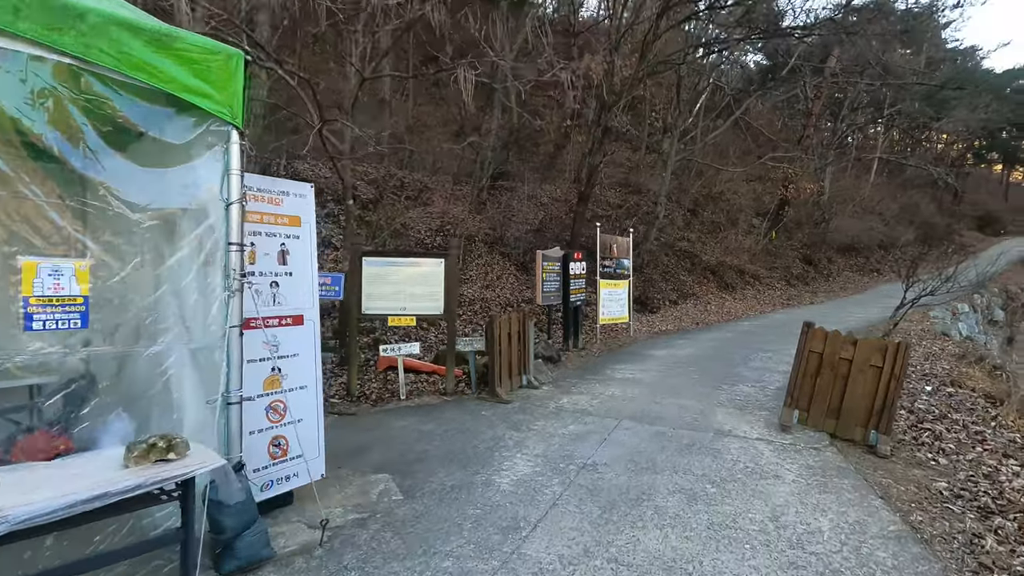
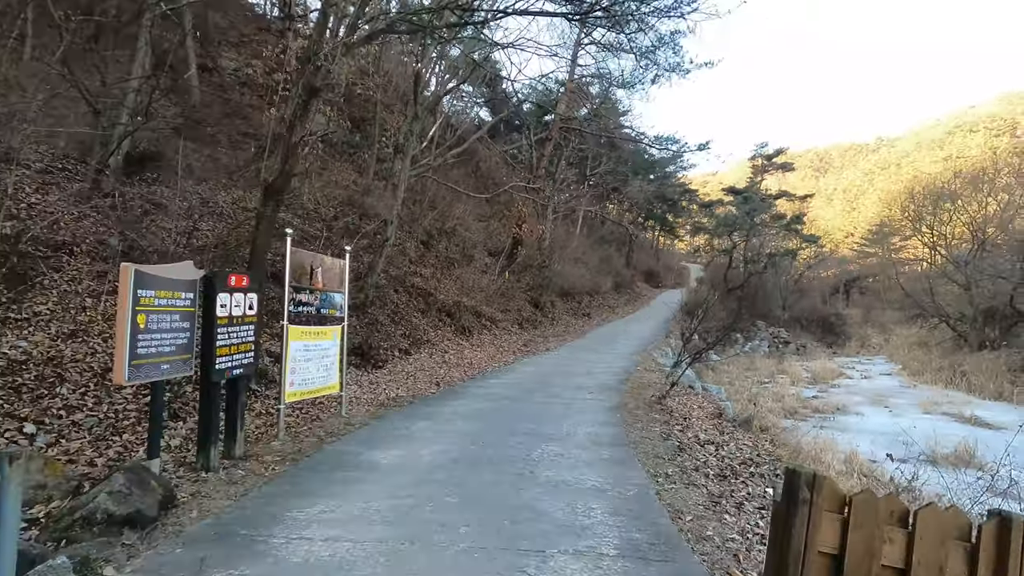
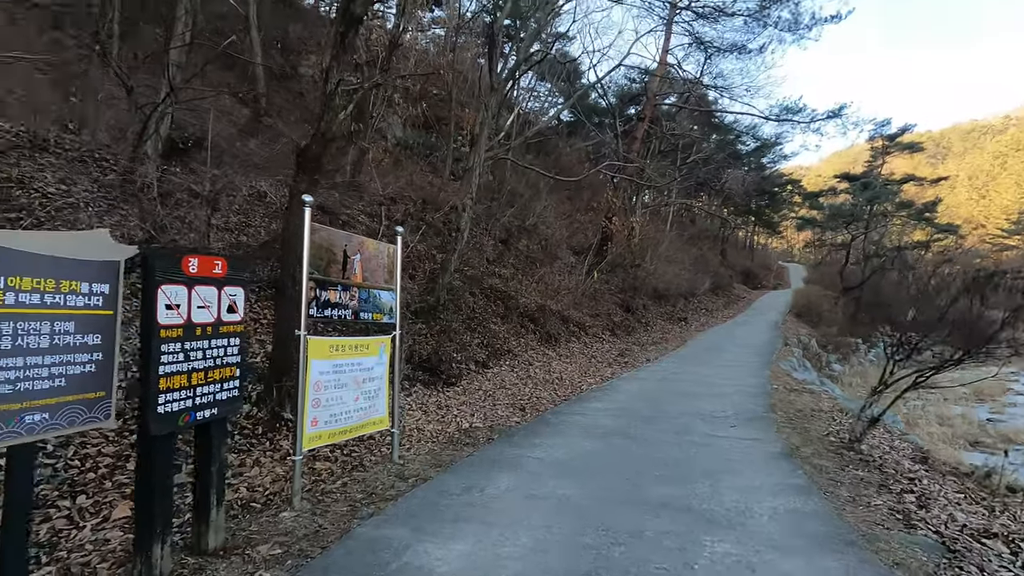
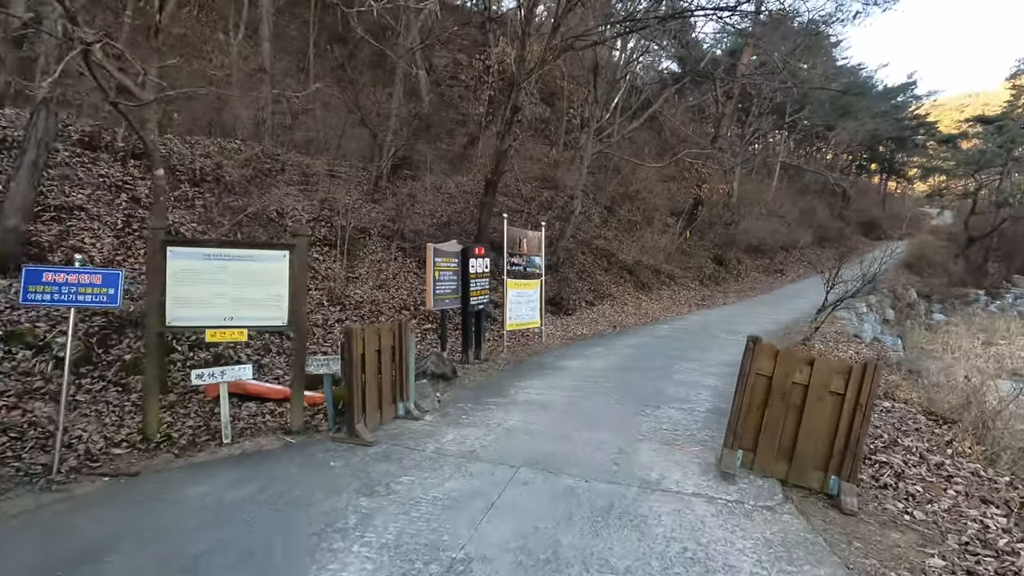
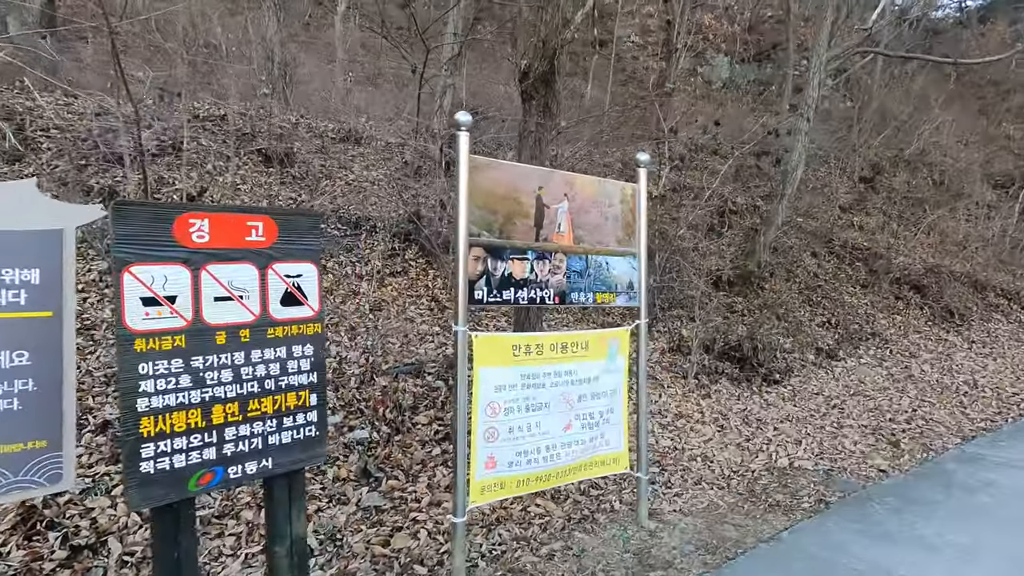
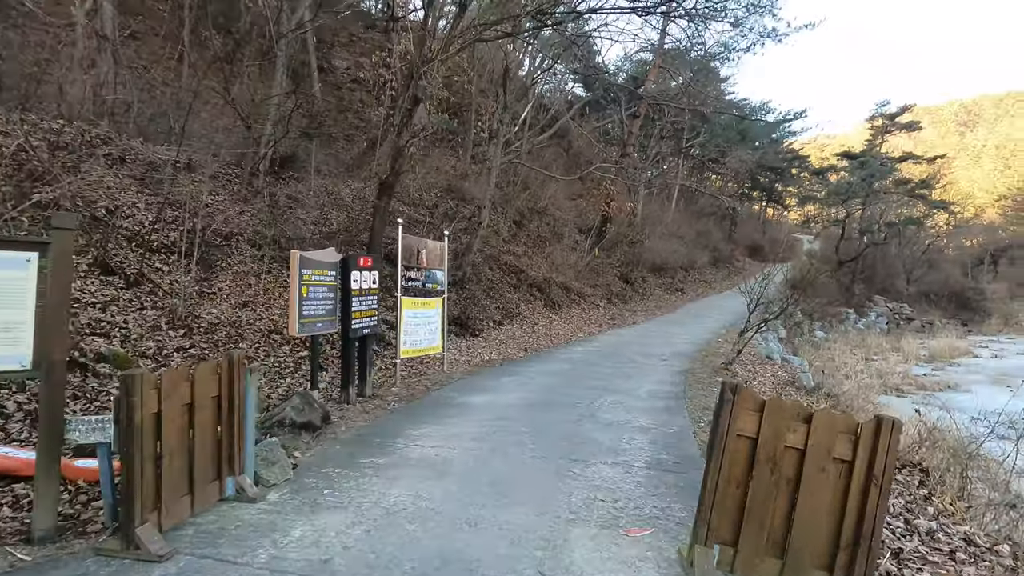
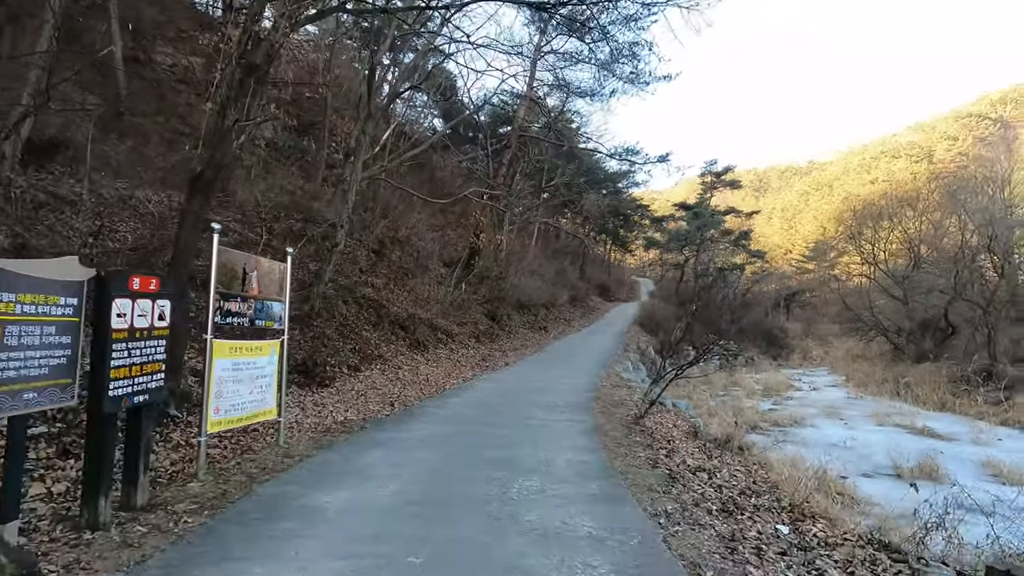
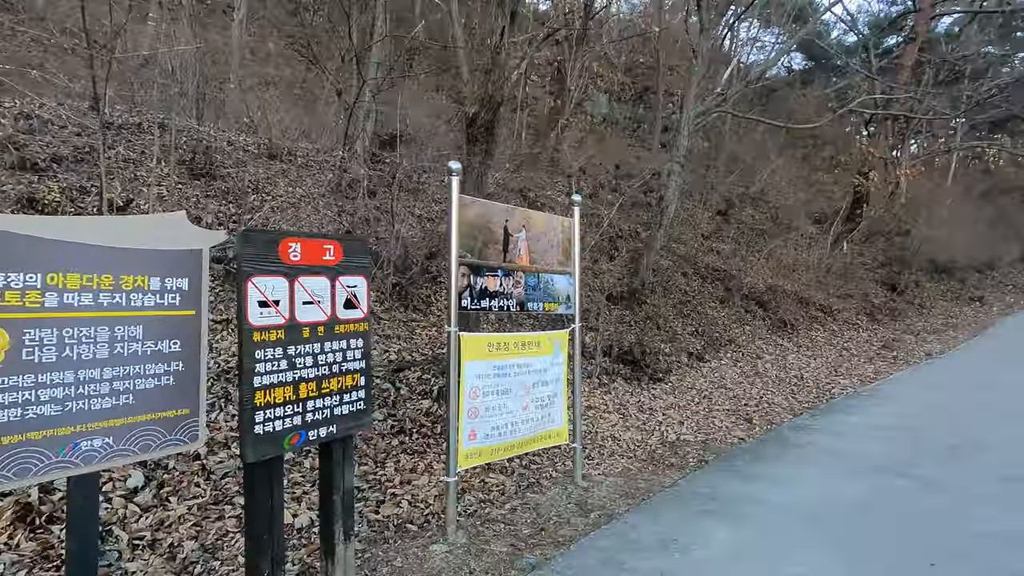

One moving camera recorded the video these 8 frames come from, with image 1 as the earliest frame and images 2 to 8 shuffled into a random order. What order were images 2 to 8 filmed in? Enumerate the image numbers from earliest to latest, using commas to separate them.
4, 6, 2, 7, 3, 8, 5
